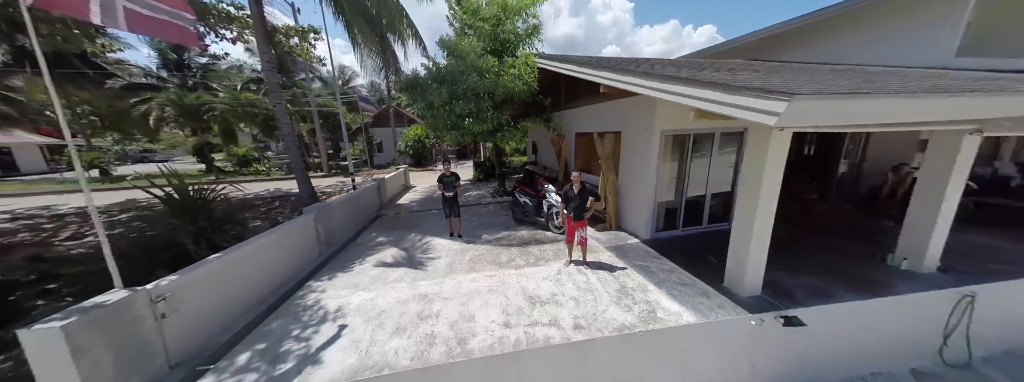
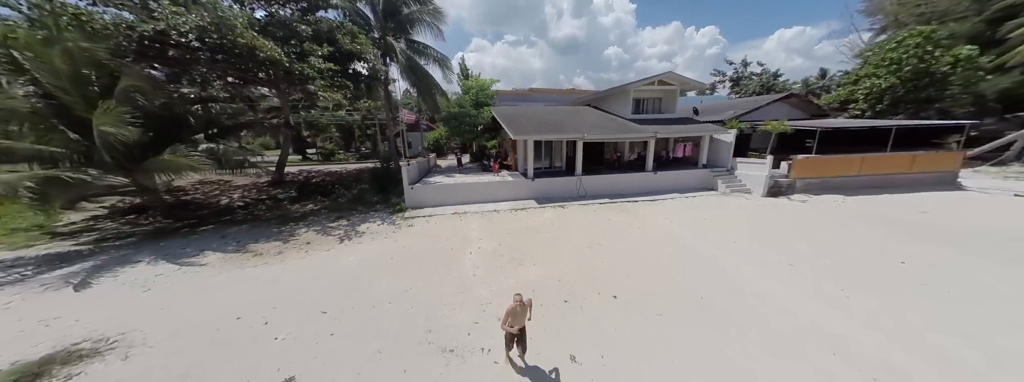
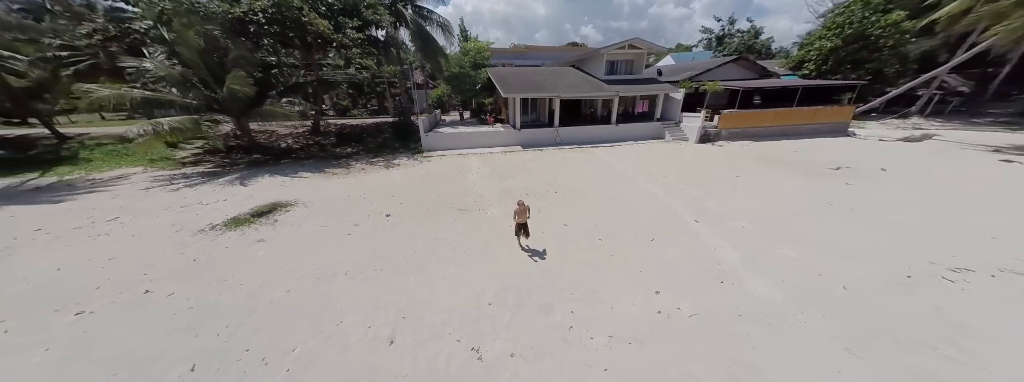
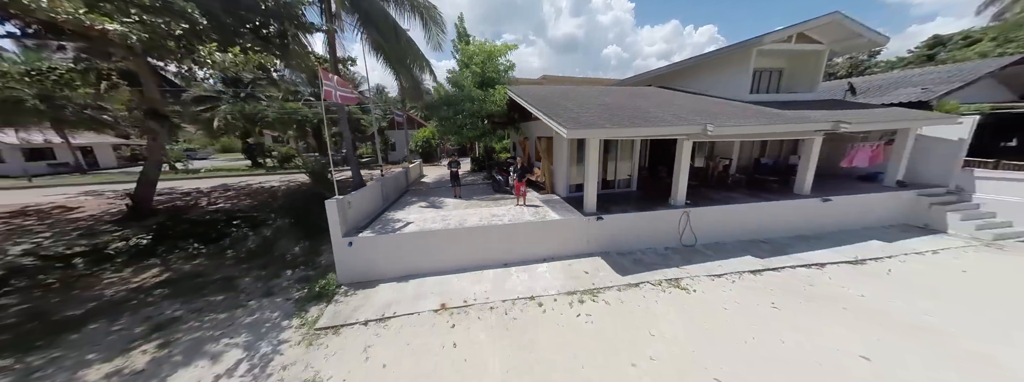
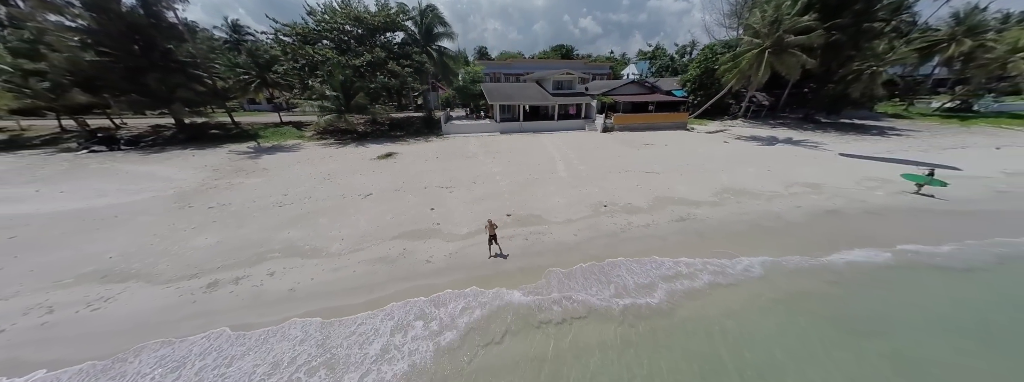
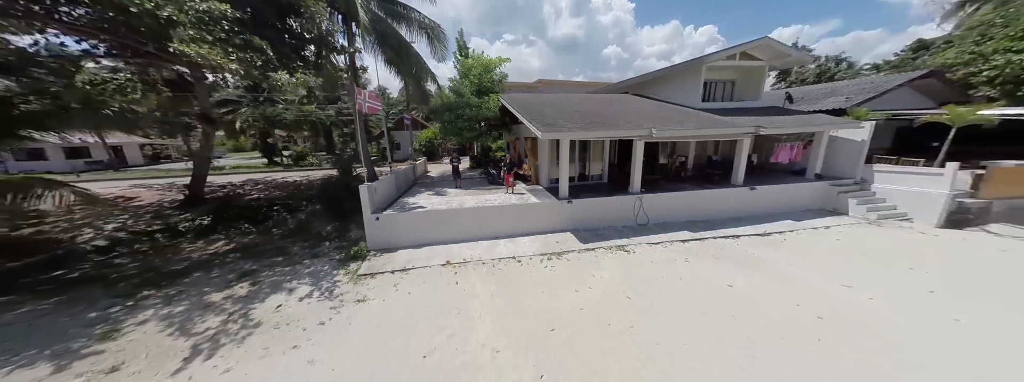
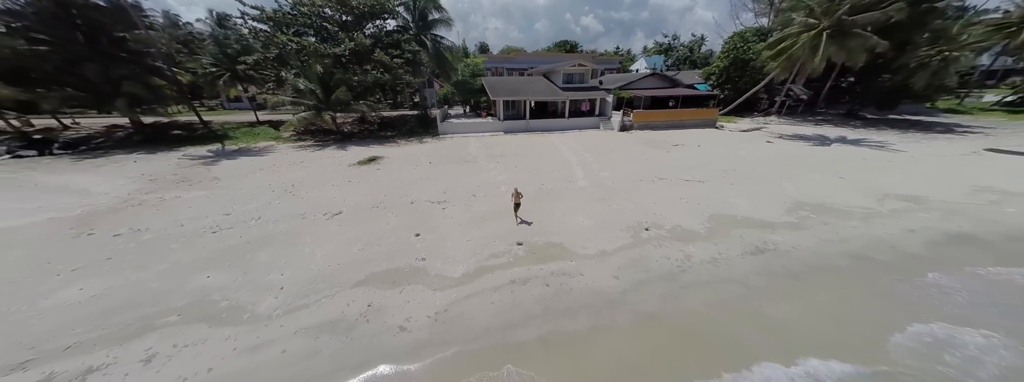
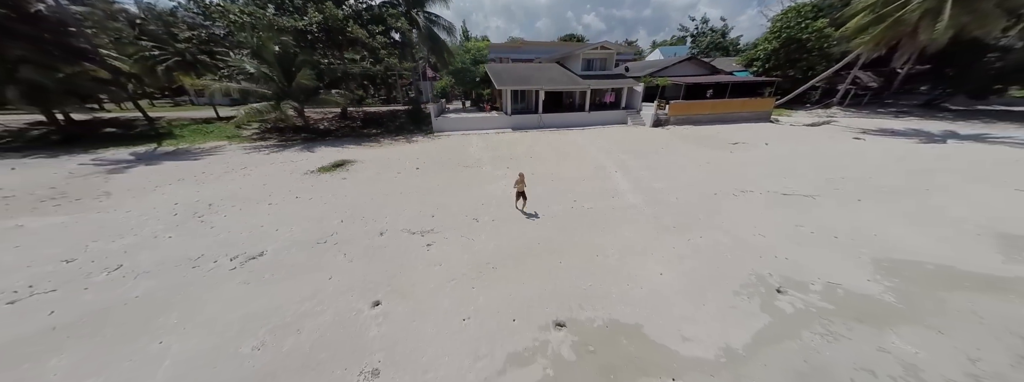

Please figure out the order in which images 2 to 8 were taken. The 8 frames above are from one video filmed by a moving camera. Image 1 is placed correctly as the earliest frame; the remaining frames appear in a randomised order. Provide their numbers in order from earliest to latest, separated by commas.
4, 6, 2, 3, 8, 7, 5
